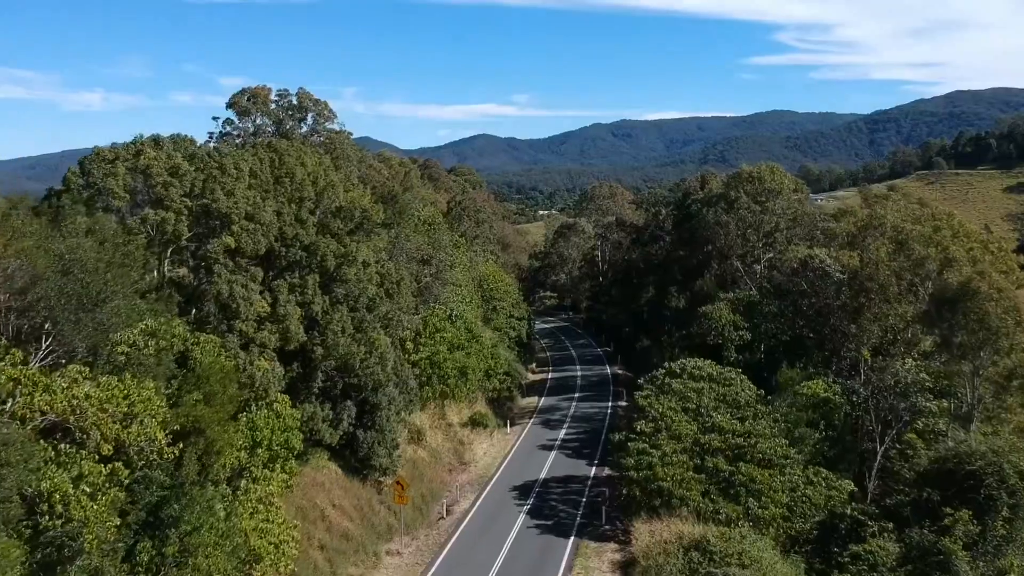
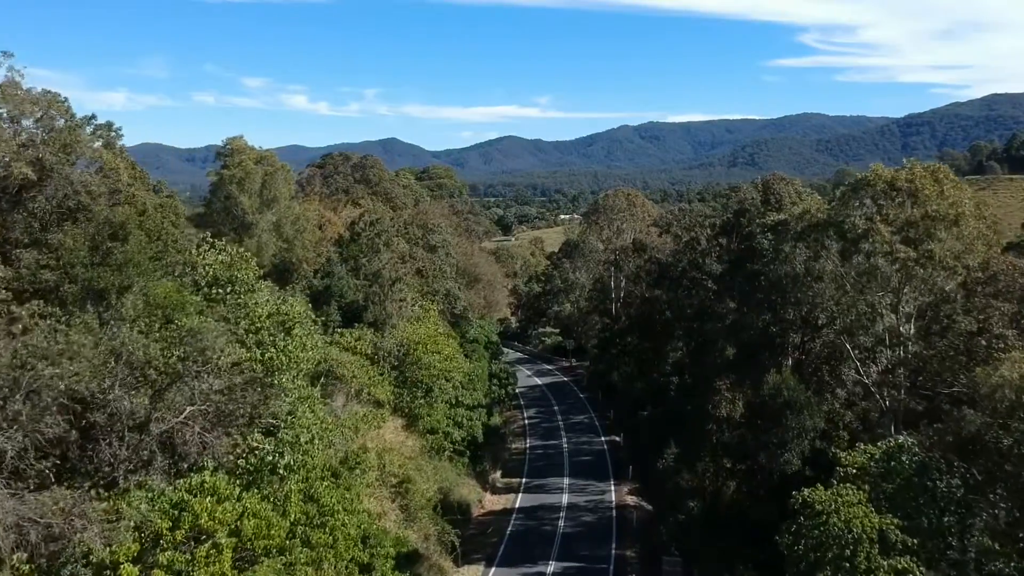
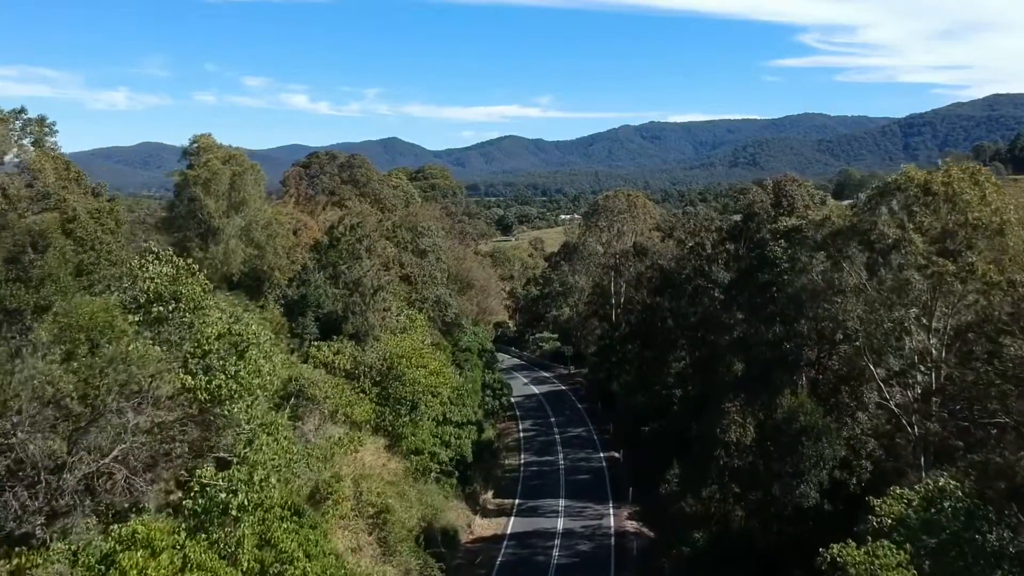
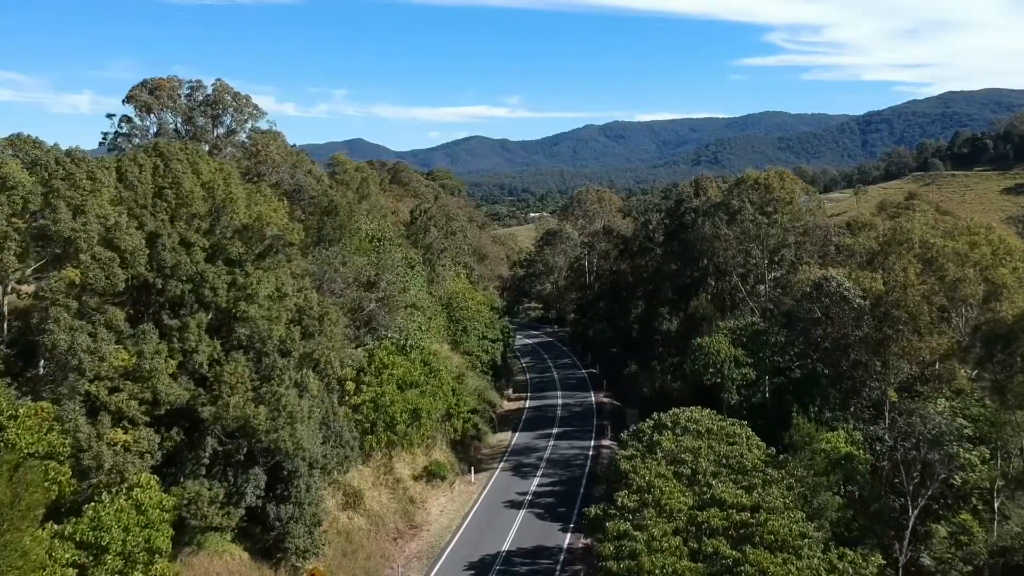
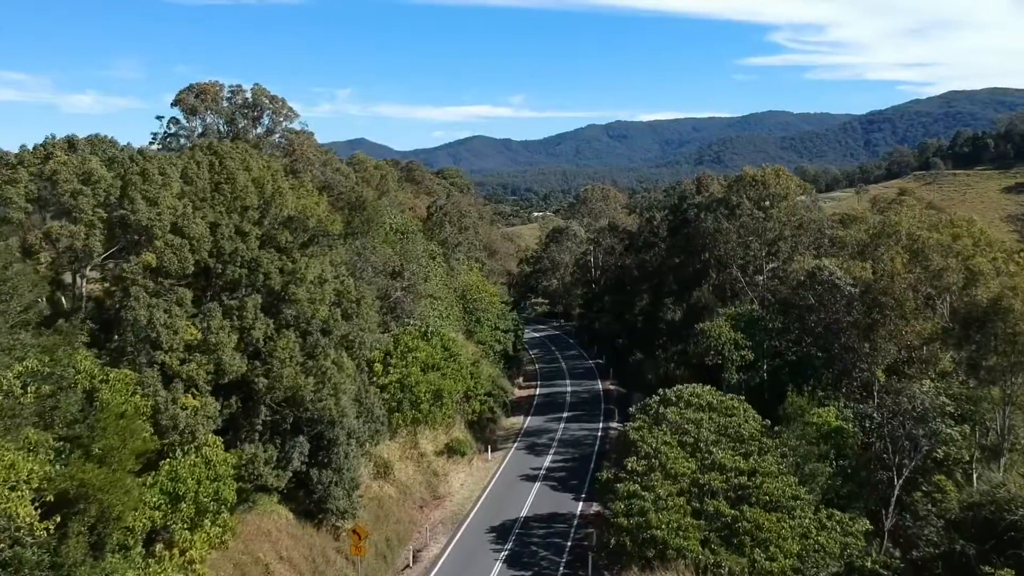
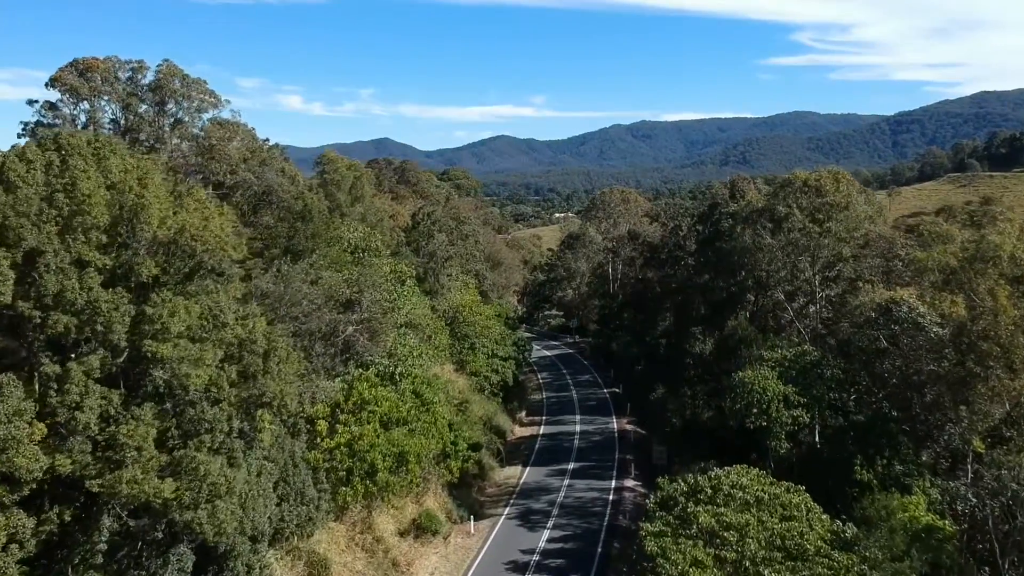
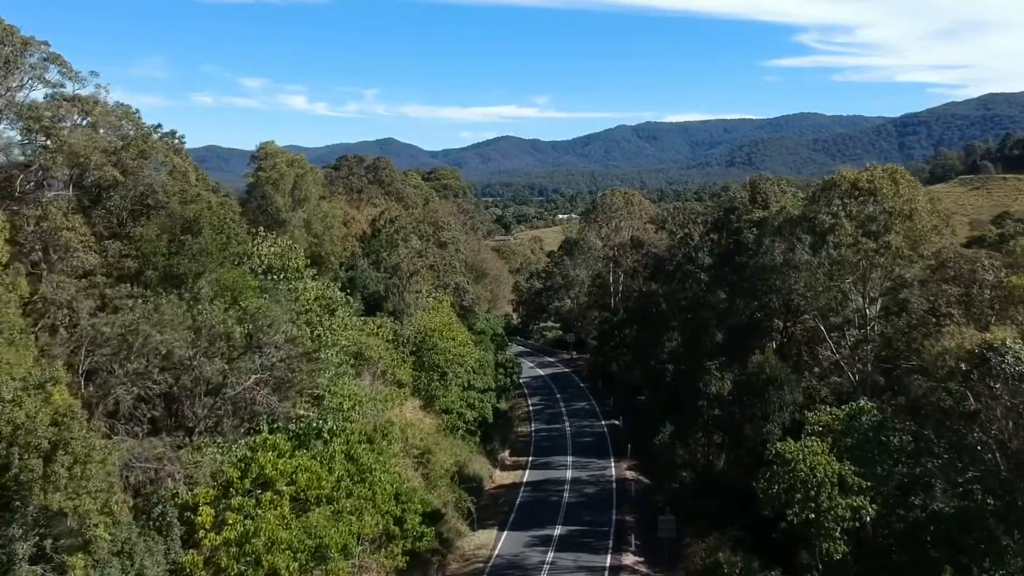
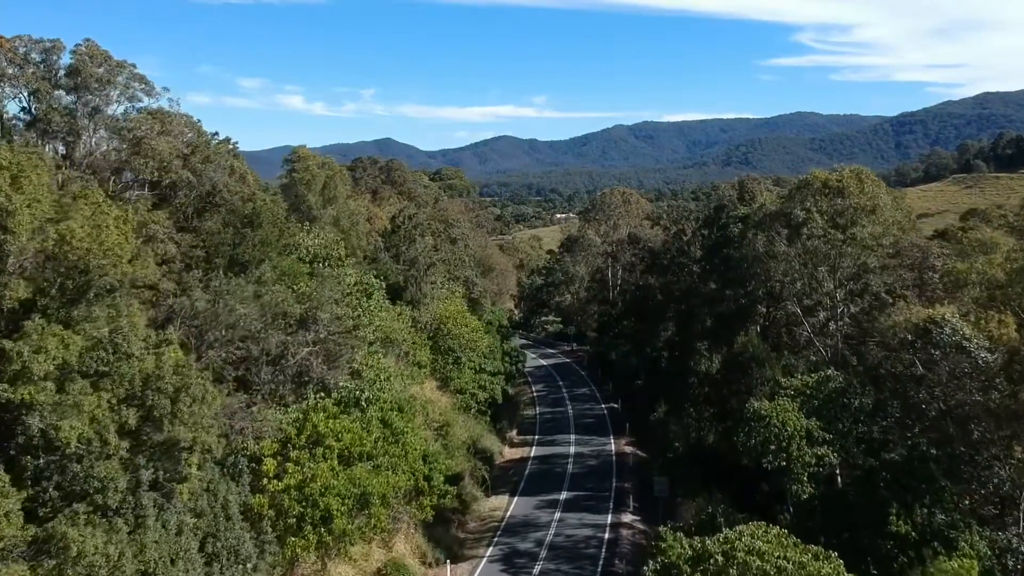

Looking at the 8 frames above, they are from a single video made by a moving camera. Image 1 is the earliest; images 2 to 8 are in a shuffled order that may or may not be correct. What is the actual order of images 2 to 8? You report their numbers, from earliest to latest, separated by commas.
5, 4, 6, 8, 7, 2, 3
